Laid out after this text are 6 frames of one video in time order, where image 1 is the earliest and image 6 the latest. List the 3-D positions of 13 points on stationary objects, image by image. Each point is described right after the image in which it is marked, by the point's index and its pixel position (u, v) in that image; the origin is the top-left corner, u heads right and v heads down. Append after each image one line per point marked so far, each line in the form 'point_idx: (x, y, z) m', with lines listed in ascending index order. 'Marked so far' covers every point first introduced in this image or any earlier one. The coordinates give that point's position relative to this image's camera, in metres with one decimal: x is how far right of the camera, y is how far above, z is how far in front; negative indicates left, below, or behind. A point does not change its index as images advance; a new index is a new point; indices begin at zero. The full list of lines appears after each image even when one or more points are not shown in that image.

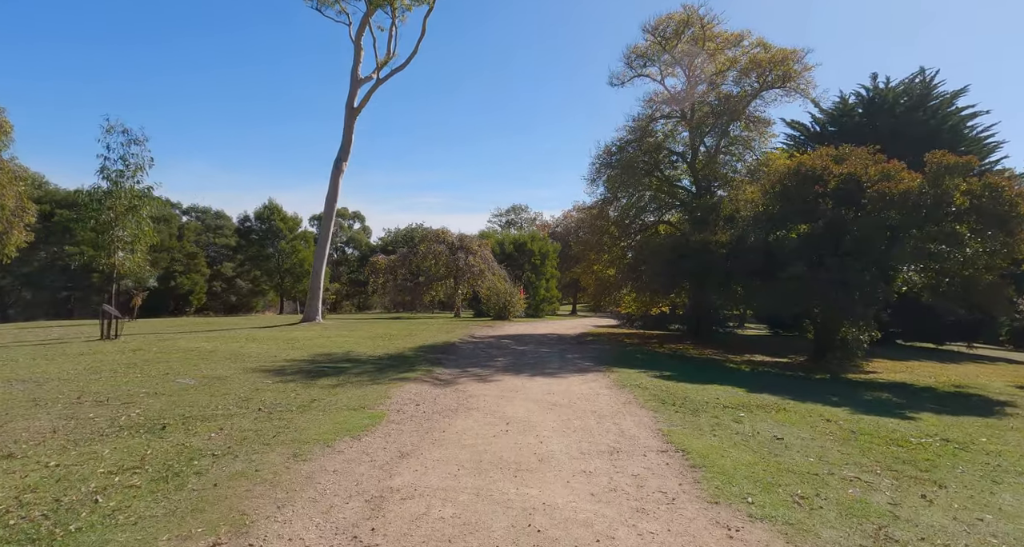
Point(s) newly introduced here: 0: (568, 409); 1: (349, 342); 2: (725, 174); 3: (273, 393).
0: (+0.8, -2.0, +7.7) m
1: (-4.7, -2.0, +15.3) m
2: (+8.1, +3.8, +19.9) m
3: (-3.7, -1.9, +8.1) m
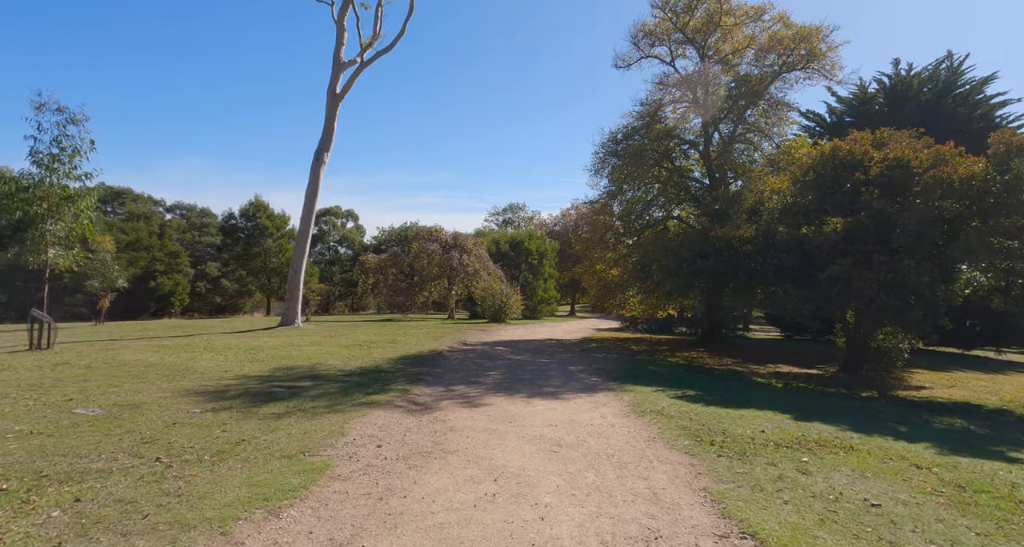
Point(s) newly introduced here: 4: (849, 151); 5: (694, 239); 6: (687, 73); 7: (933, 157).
0: (+0.7, -2.0, +5.8) m
1: (-4.9, -2.0, +13.4) m
2: (+8.0, +3.8, +18.1) m
3: (-3.8, -1.9, +6.2) m
4: (+7.9, +2.8, +12.1) m
5: (+4.9, +1.0, +14.0) m
6: (+6.3, +7.2, +18.7) m
7: (+9.0, +2.5, +11.1) m
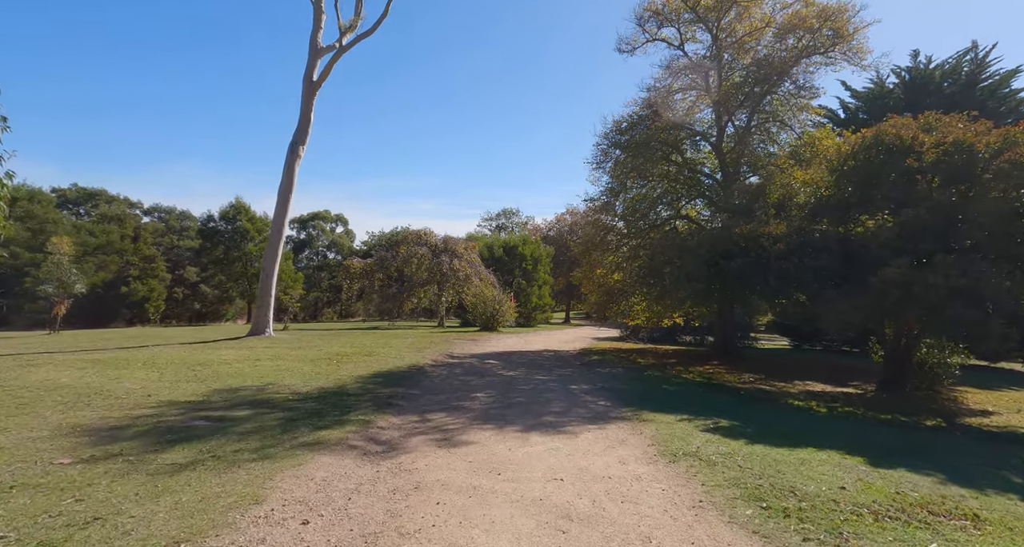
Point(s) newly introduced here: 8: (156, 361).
0: (+0.6, -2.0, +3.9) m
1: (-5.1, -2.1, +11.4) m
2: (+7.7, +3.7, +16.3) m
3: (-3.9, -1.8, +4.3) m
4: (+7.7, +2.7, +10.4) m
5: (+4.8, +0.9, +12.2) m
6: (+6.1, +7.1, +16.9) m
7: (+8.9, +2.5, +9.4) m
8: (-8.4, -2.1, +12.2) m
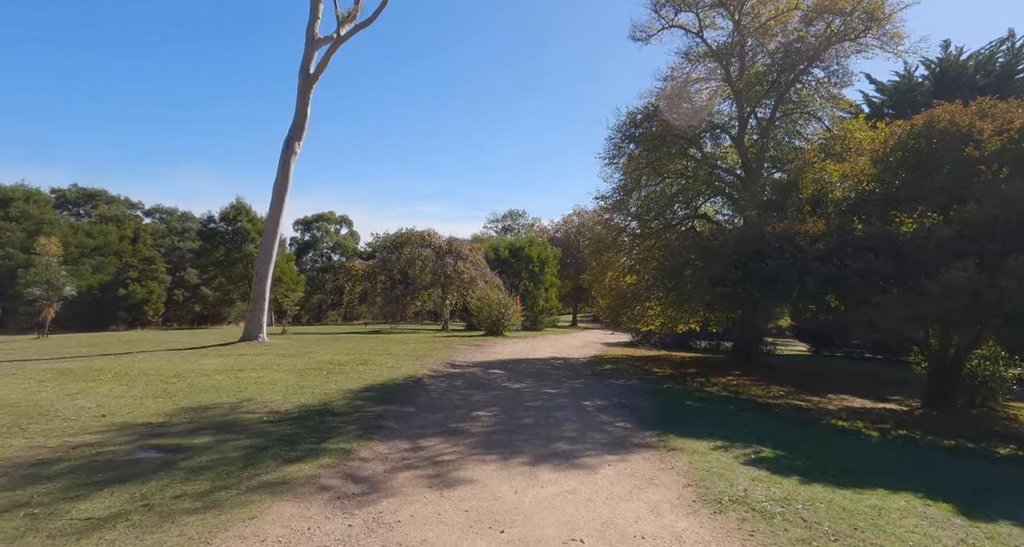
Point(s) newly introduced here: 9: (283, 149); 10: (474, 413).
0: (+0.7, -2.0, +2.8) m
1: (-4.9, -2.2, +10.4) m
2: (+7.9, +3.6, +15.1) m
3: (-3.9, -1.9, +3.2) m
4: (+7.8, +2.7, +9.2) m
5: (+4.9, +0.8, +11.0) m
6: (+6.3, +7.0, +15.8) m
7: (+9.0, +2.4, +8.2) m
8: (-8.3, -2.1, +11.2) m
9: (-8.8, +4.8, +19.8) m
10: (-0.6, -2.4, +8.9) m
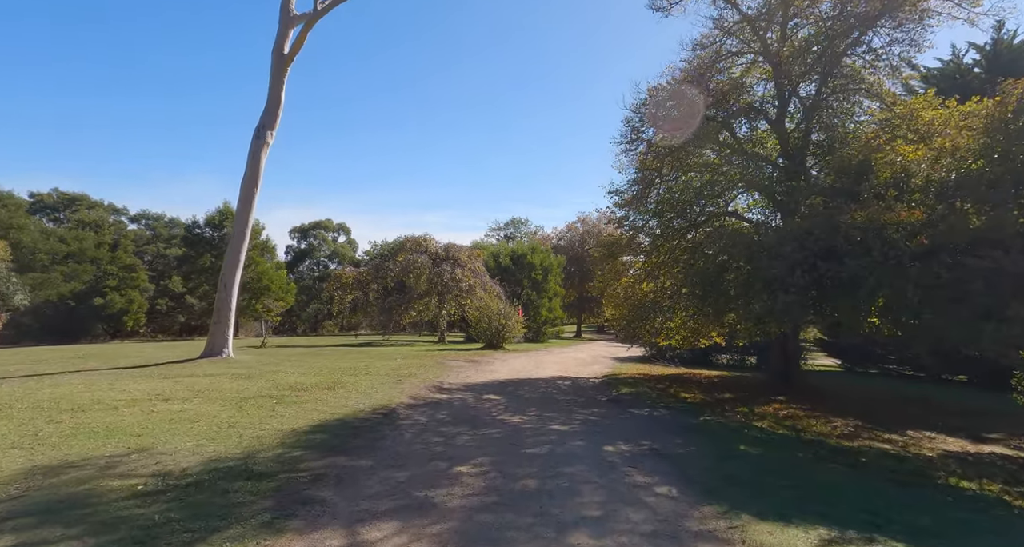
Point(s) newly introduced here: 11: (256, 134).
0: (+0.6, -1.9, +0.3) m
1: (-5.0, -2.2, +7.9) m
2: (+7.9, +3.4, +12.7) m
3: (-4.0, -1.8, +0.7) m
4: (+7.8, +2.7, +6.7) m
5: (+4.9, +0.8, +8.6) m
6: (+6.2, +6.8, +13.5) m
7: (+8.9, +2.4, +5.8) m
8: (-8.3, -2.2, +8.8) m
9: (-8.8, +4.5, +17.6) m
10: (-0.7, -2.4, +6.4) m
11: (-8.7, +4.7, +17.6) m
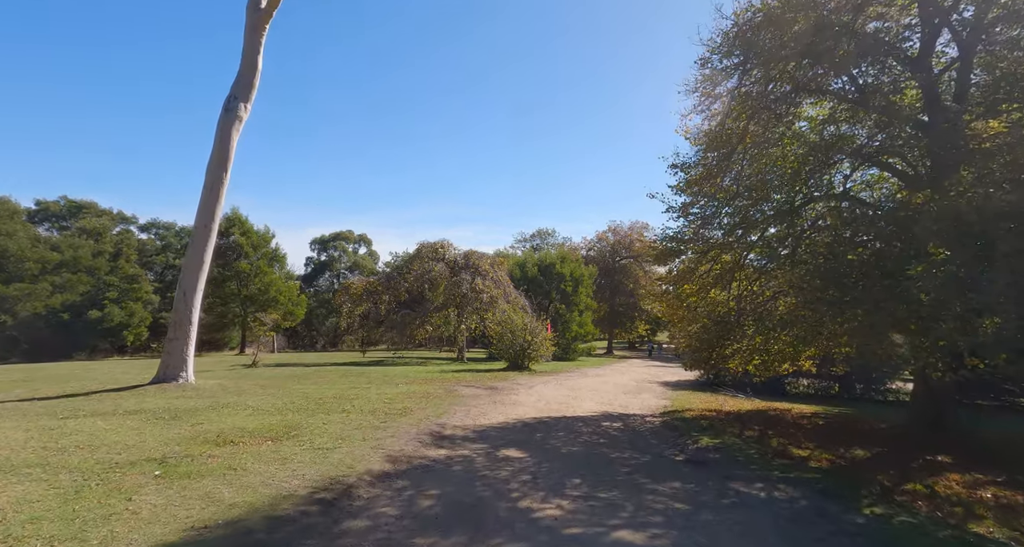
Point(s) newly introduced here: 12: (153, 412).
0: (+0.5, -1.6, -3.5) m
1: (-4.7, -2.1, +4.3) m
2: (+8.4, +3.4, +8.6) m
3: (-4.1, -1.4, -2.9) m
4: (+8.0, +2.8, +2.6) m
5: (+5.2, +0.9, +4.6) m
6: (+6.8, +6.8, +9.5) m
7: (+9.1, +2.6, +1.6) m
8: (-8.0, -2.1, +5.4) m
9: (-8.0, +4.4, +14.3) m
10: (-0.5, -2.2, +2.6) m
11: (-7.9, +4.6, +14.4) m
12: (-6.6, -2.6, +9.7) m
